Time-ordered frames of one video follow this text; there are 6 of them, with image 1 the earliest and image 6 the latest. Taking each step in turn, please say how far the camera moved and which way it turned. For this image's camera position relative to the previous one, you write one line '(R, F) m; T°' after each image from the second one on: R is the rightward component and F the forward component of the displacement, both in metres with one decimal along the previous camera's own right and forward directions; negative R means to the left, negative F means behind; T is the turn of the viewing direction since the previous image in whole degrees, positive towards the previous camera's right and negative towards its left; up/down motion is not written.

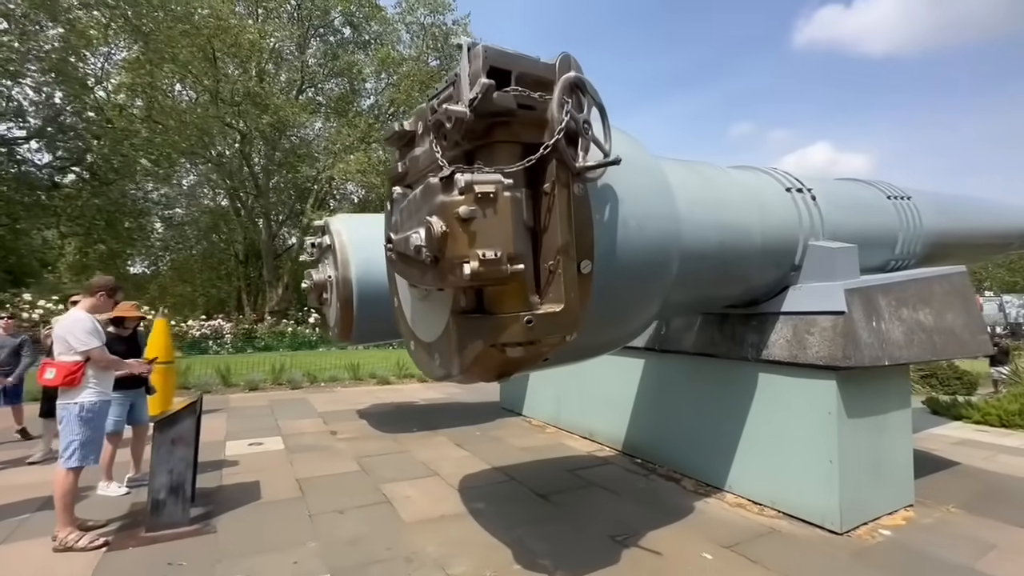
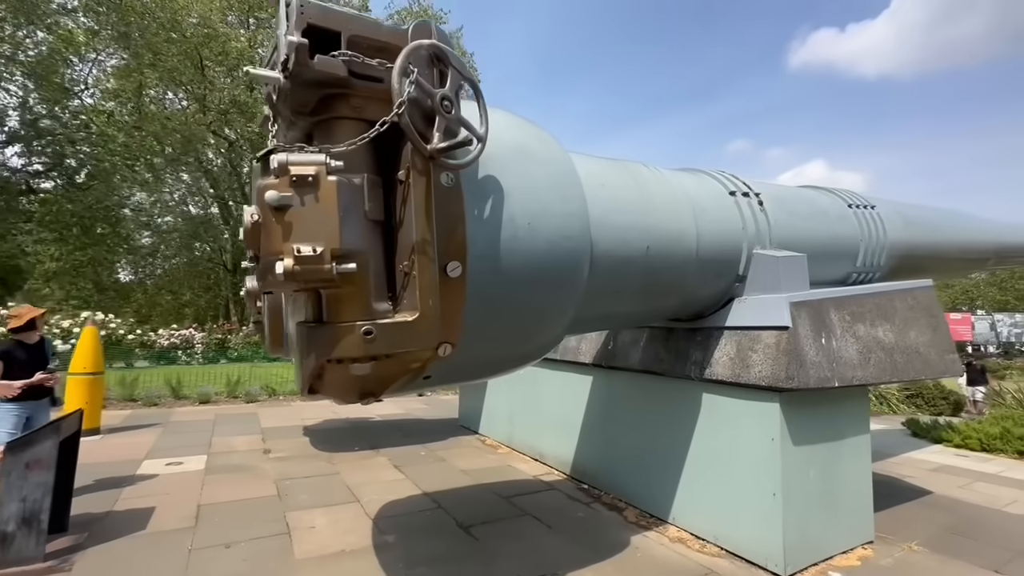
(+0.6, +0.3) m; 0°
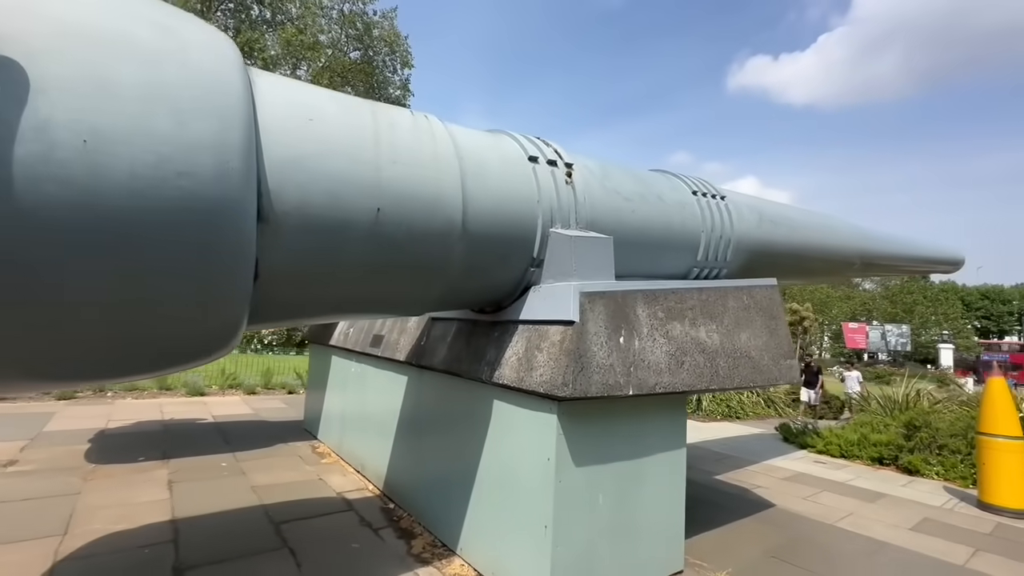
(+1.1, +0.6) m; +7°
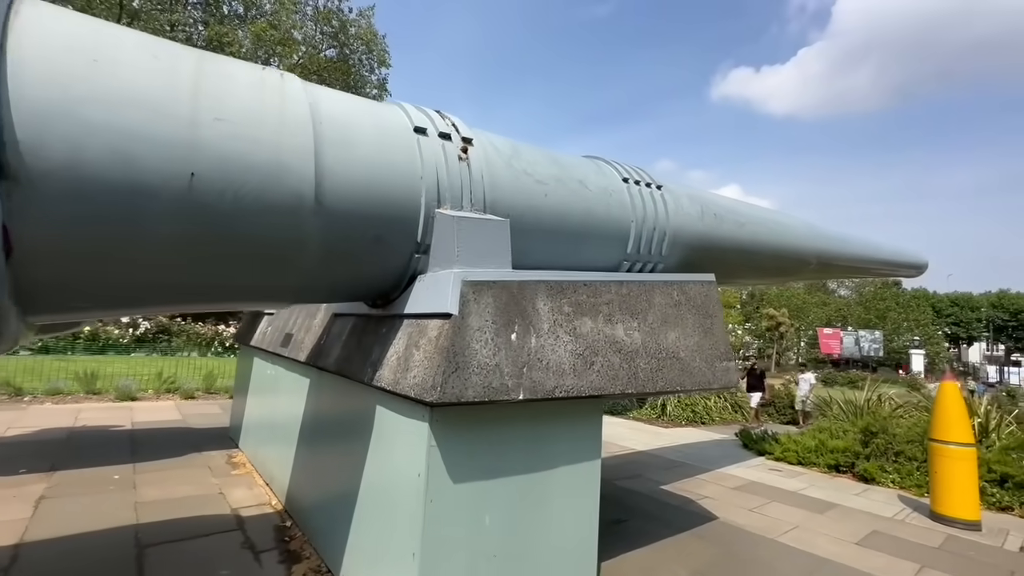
(+0.5, +0.3) m; +2°
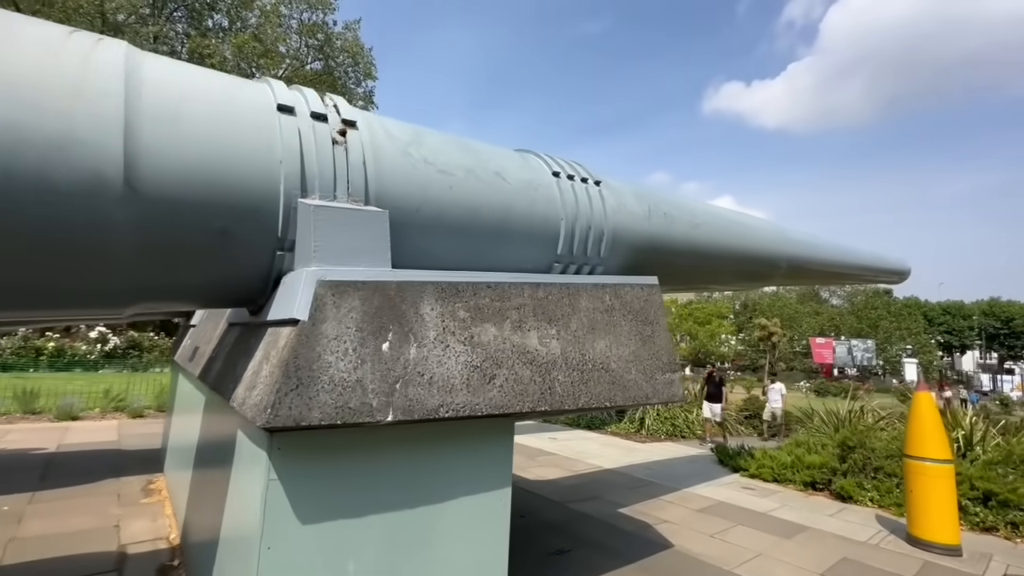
(+0.5, +0.3) m; 0°
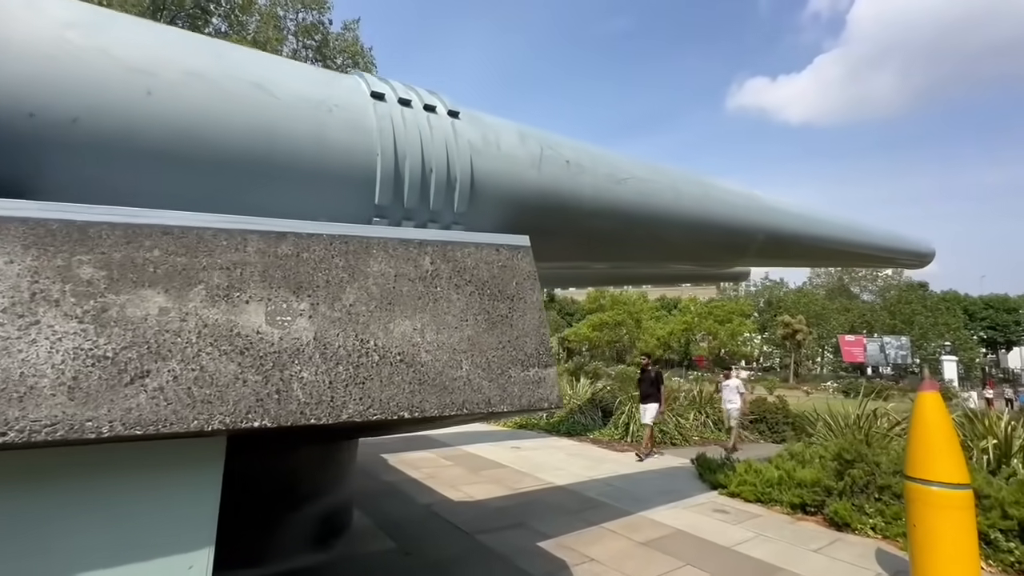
(+1.0, +0.9) m; -3°
